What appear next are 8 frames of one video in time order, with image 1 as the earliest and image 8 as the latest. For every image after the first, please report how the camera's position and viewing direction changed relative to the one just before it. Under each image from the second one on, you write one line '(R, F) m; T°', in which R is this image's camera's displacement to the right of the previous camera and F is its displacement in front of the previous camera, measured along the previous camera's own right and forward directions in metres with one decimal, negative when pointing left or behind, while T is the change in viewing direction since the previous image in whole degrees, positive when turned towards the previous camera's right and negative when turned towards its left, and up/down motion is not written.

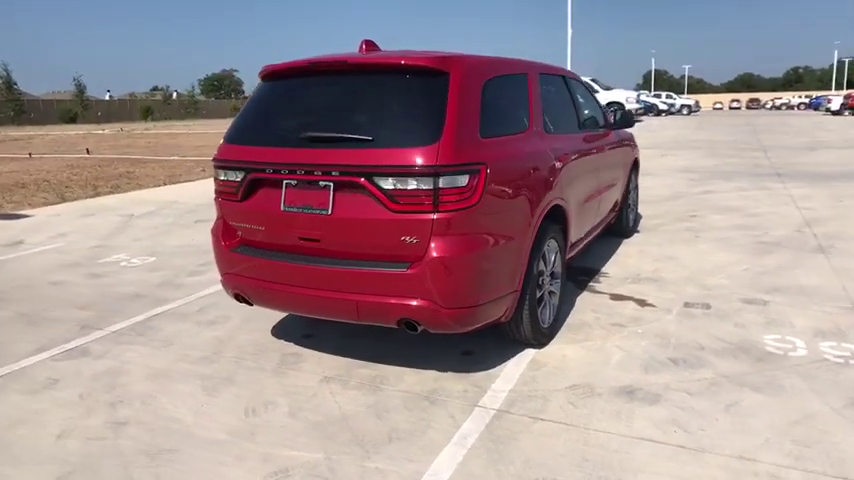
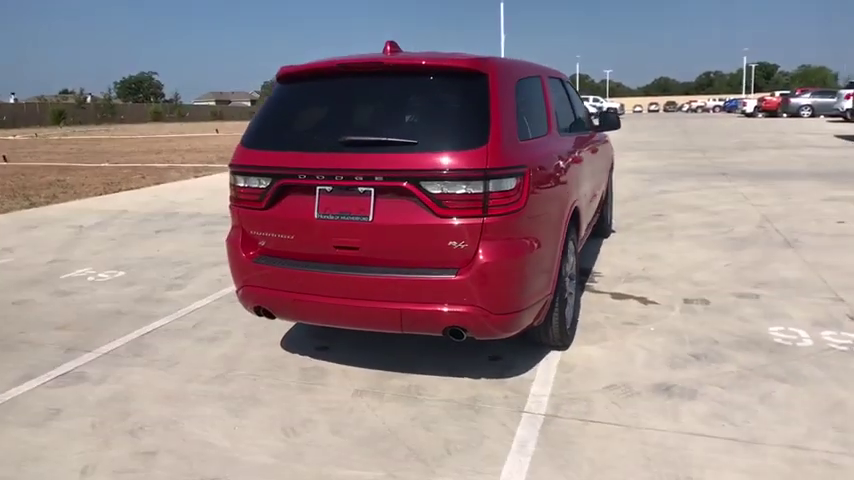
(-0.7, +0.1) m; +7°
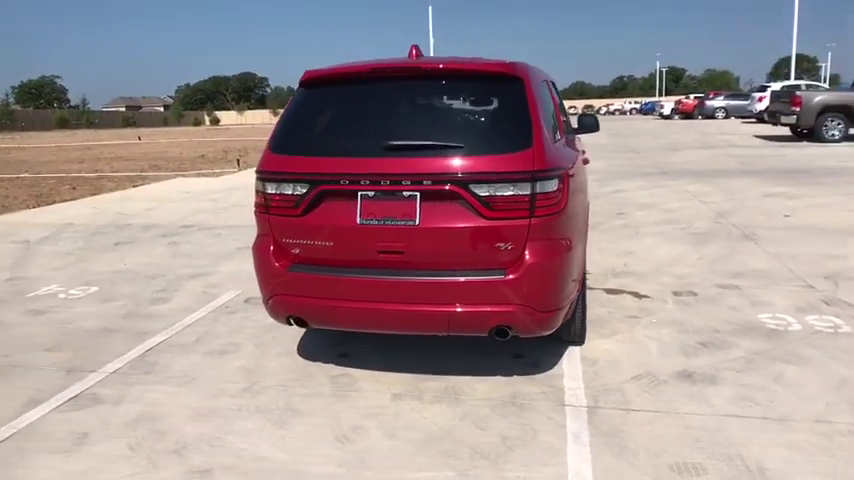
(-0.7, 0.0) m; +7°
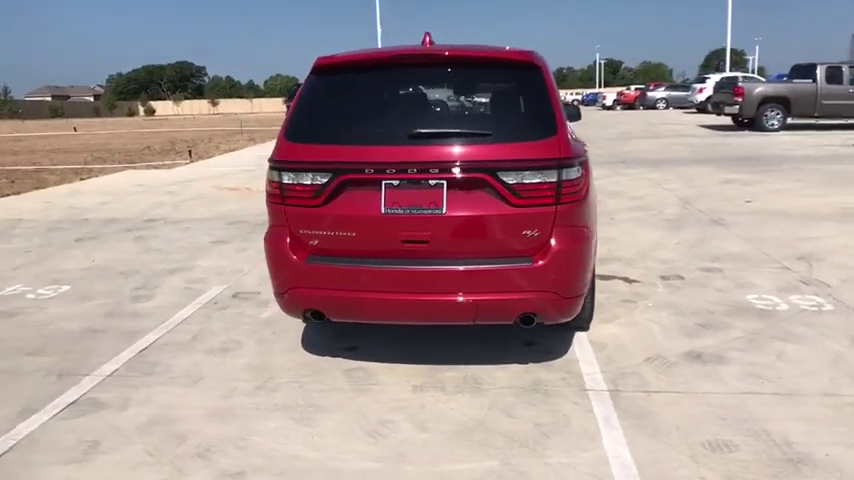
(-0.5, +0.1) m; +5°
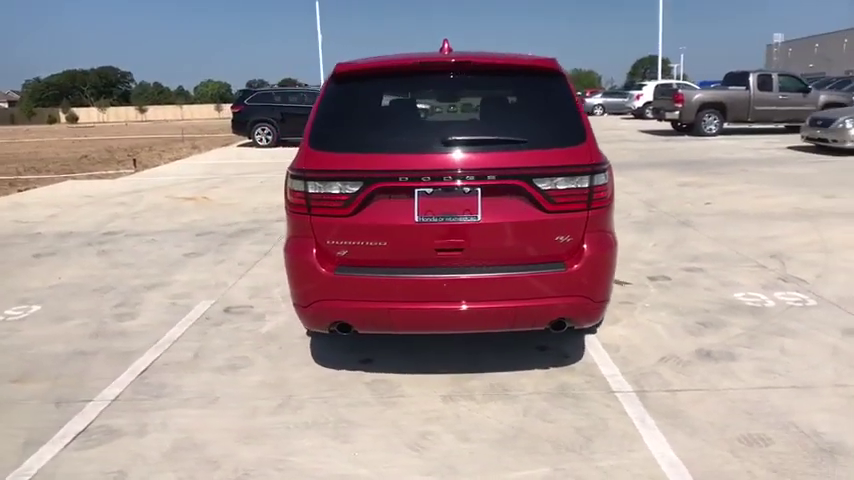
(-0.6, +0.1) m; +6°
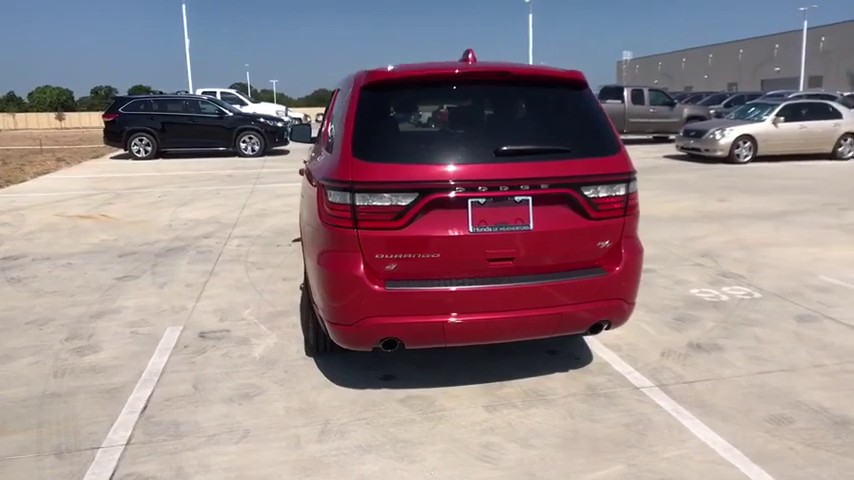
(-1.0, +0.2) m; +12°
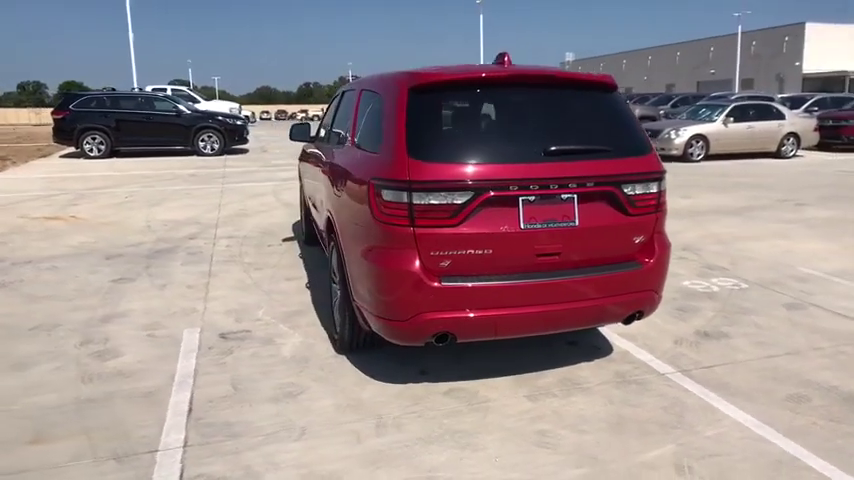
(-0.6, -0.1) m; +5°
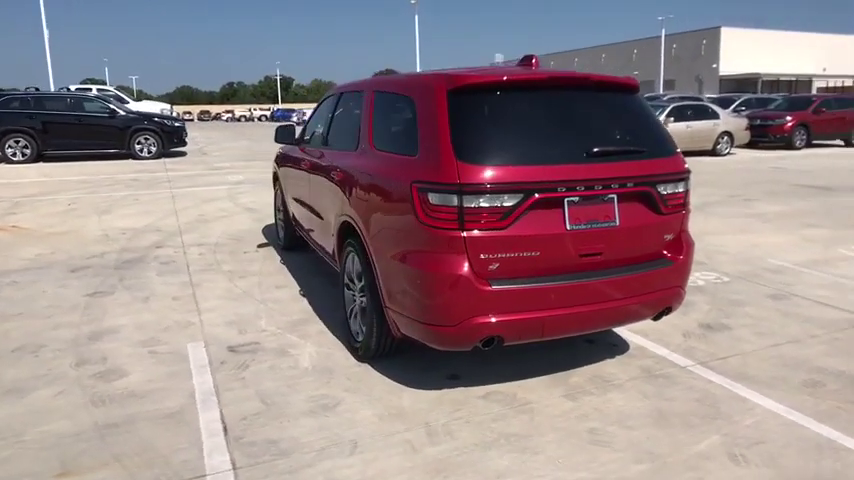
(-0.7, +0.1) m; +7°
